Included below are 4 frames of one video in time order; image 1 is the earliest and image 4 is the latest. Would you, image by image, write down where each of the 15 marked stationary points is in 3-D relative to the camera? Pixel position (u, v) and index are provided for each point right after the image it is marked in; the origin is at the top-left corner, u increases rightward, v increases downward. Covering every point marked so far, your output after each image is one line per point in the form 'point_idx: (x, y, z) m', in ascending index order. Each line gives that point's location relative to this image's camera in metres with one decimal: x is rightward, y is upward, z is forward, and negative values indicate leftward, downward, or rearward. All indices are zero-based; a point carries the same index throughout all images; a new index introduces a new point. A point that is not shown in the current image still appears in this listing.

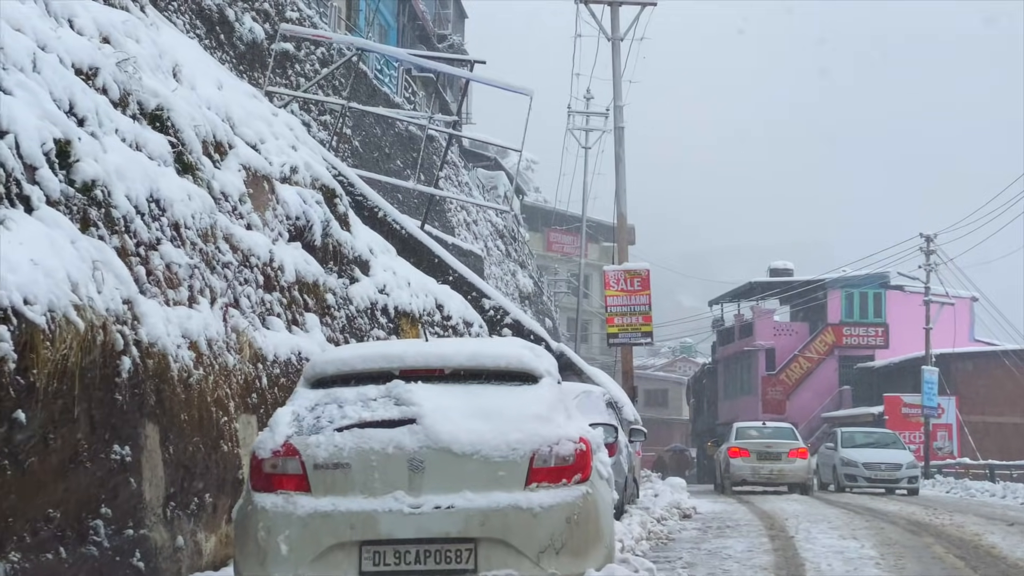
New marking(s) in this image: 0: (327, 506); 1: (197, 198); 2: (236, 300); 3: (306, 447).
0: (-2.4, -2.8, +10.8) m
1: (-6.9, +2.0, +18.6) m
2: (-6.3, -0.3, +19.2) m
3: (-2.7, -2.1, +11.1) m
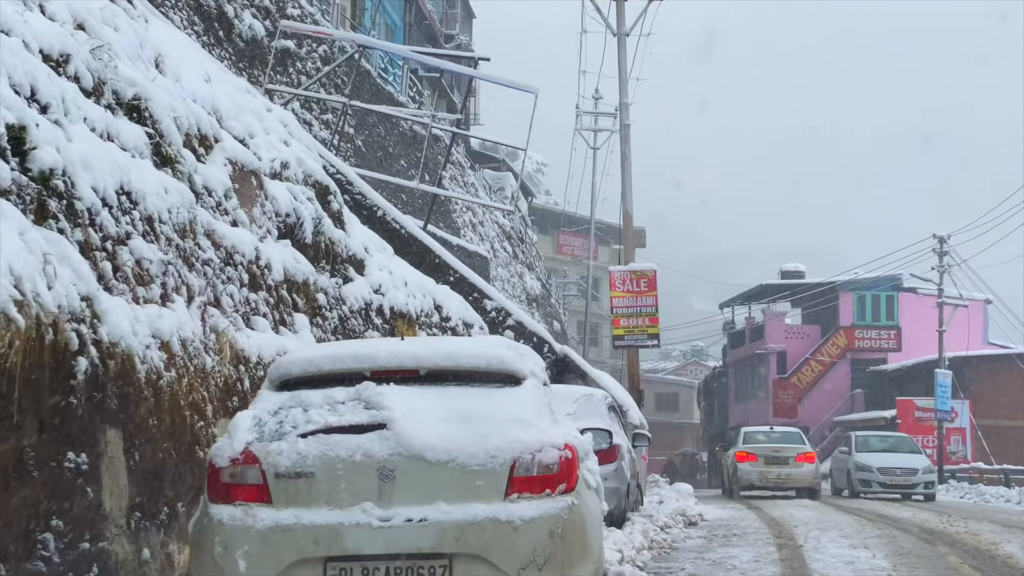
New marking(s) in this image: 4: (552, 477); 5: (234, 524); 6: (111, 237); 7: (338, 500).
0: (-2.6, -2.7, +10.0) m
1: (-7.1, +2.0, +17.8) m
2: (-6.4, -0.2, +18.4) m
3: (-3.0, -2.0, +10.3) m
4: (+0.5, -2.3, +10.4) m
5: (-3.3, -2.8, +10.1) m
6: (-7.0, +0.9, +14.6) m
7: (-2.1, -2.5, +10.1) m
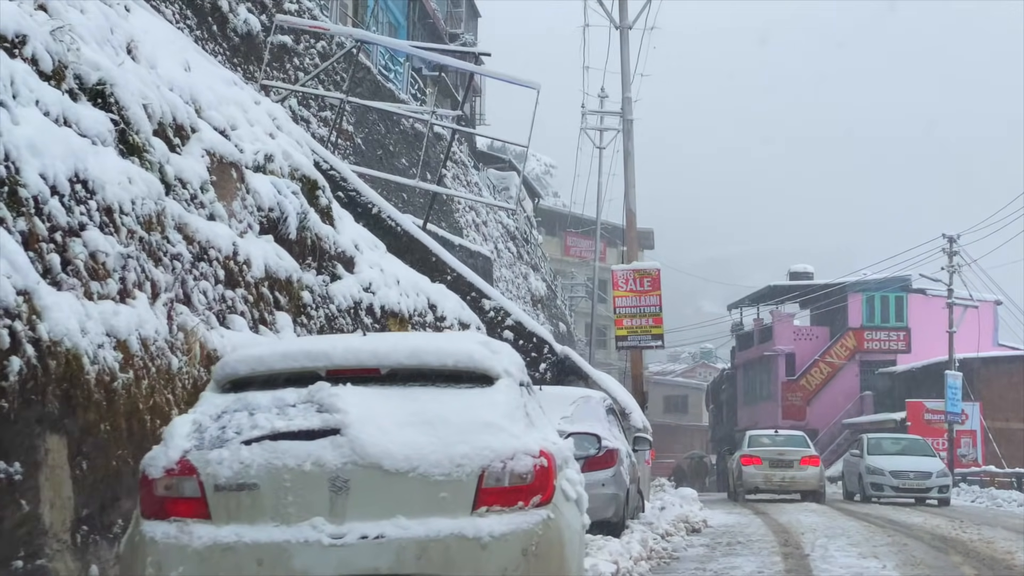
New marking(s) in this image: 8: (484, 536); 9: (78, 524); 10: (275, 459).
0: (-3.0, -2.6, +8.9) m
1: (-7.4, +2.1, +16.8) m
2: (-6.7, -0.2, +17.4) m
3: (-3.3, -1.9, +9.2) m
4: (+0.1, -2.2, +9.3) m
5: (-3.7, -2.7, +9.0) m
6: (-7.3, +1.0, +13.6) m
7: (-2.4, -2.4, +9.0) m
8: (-0.3, -2.6, +9.0) m
9: (-6.3, -3.4, +12.2) m
10: (-2.6, -1.9, +9.2) m
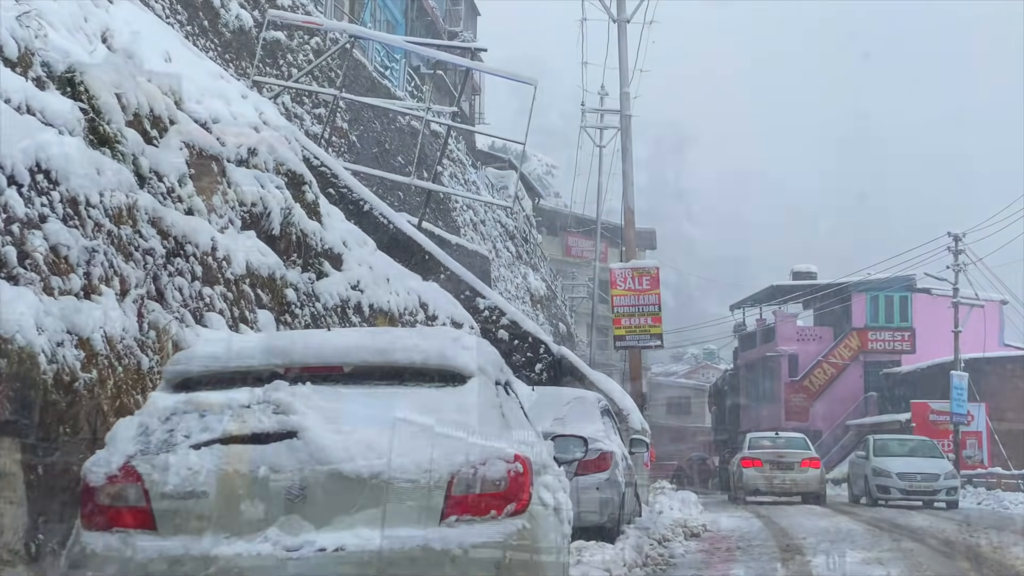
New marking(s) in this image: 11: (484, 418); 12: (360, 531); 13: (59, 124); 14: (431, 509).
0: (-3.3, -2.5, +8.2) m
1: (-7.7, +2.2, +16.1) m
2: (-7.0, -0.1, +16.7) m
3: (-3.6, -1.8, +8.5) m
4: (-0.1, -2.1, +8.6) m
5: (-4.0, -2.6, +8.3) m
6: (-7.6, +1.1, +12.9) m
7: (-2.7, -2.3, +8.3) m
8: (-0.6, -2.5, +8.3) m
9: (-6.5, -3.3, +11.5) m
10: (-2.9, -1.8, +8.5) m
11: (-0.3, -1.4, +9.1) m
12: (-1.5, -2.4, +8.3) m
13: (-8.2, +3.0, +15.3) m
14: (-0.8, -2.2, +8.4) m
